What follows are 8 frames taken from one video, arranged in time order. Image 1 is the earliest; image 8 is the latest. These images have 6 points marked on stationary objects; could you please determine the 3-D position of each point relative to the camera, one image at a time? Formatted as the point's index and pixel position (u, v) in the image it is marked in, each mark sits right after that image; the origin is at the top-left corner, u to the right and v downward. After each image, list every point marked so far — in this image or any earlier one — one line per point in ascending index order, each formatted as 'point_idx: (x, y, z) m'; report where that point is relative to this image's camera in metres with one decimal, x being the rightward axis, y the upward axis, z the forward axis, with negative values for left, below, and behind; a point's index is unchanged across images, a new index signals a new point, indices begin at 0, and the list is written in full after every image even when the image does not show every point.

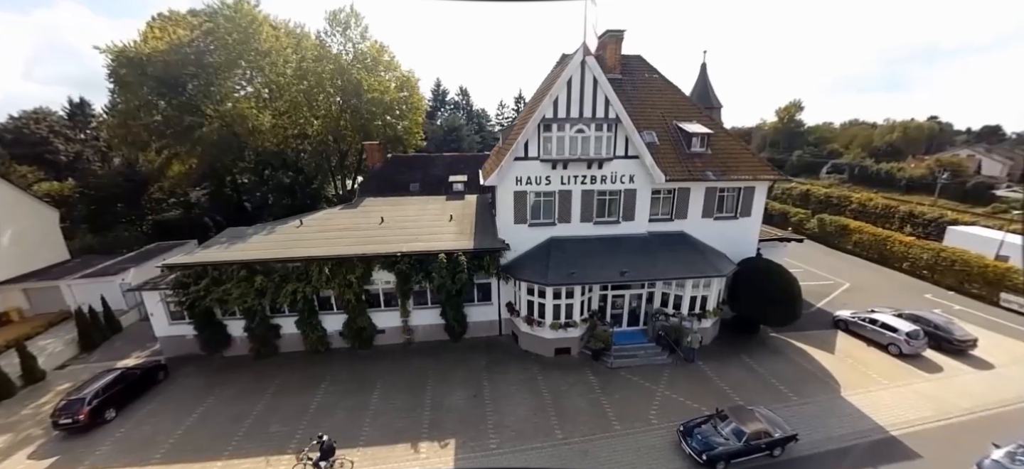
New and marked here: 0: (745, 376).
0: (+10.5, -6.5, +16.2) m
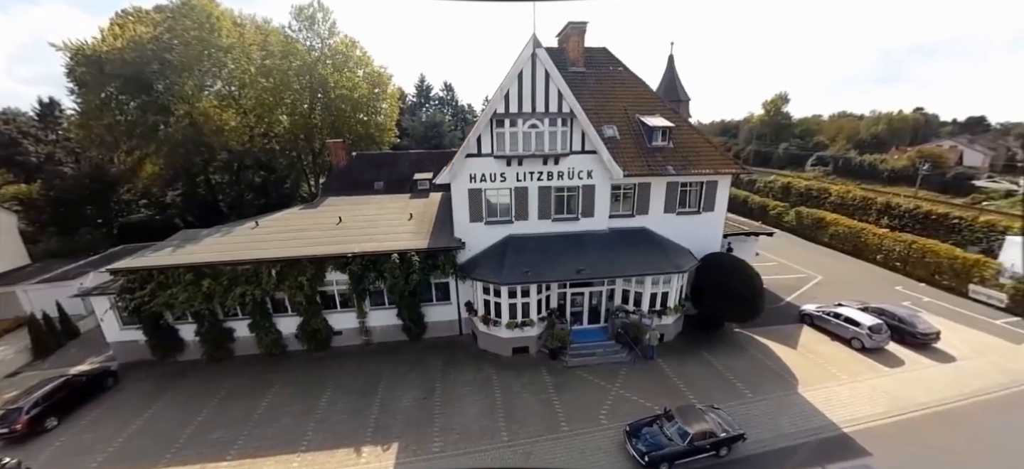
0: (+8.5, -6.2, +15.9) m
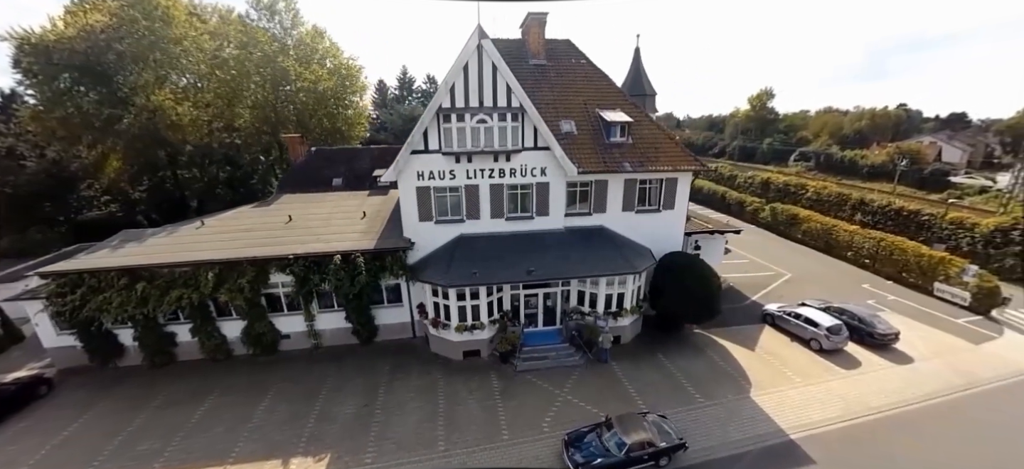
0: (+6.2, -6.2, +15.5) m
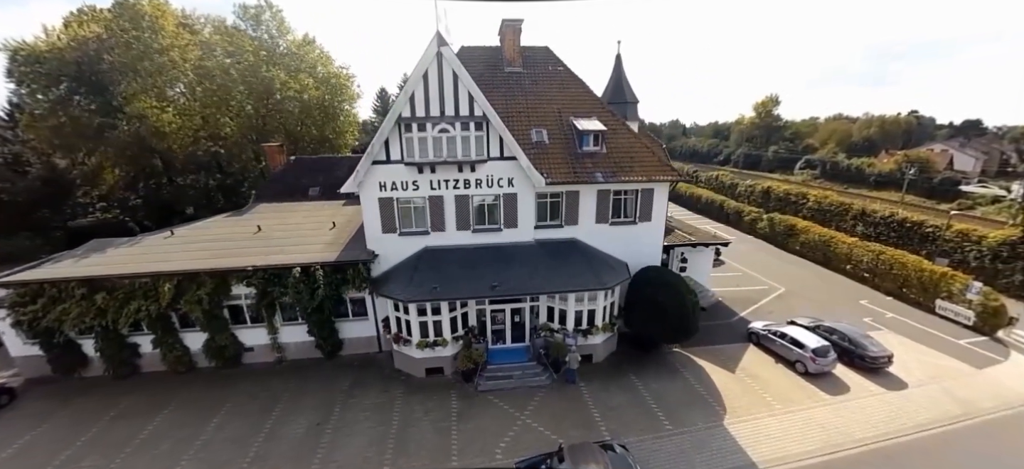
0: (+4.5, -6.8, +14.7) m
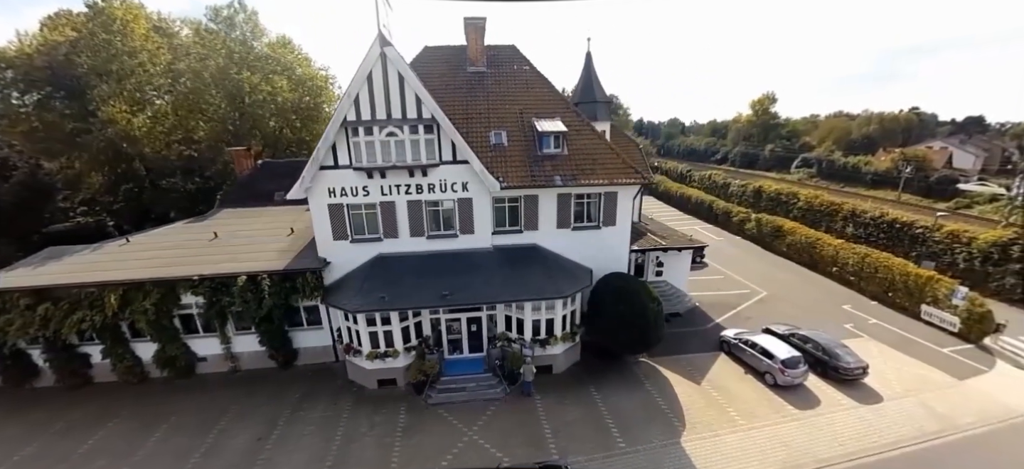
0: (+2.6, -7.1, +14.0) m
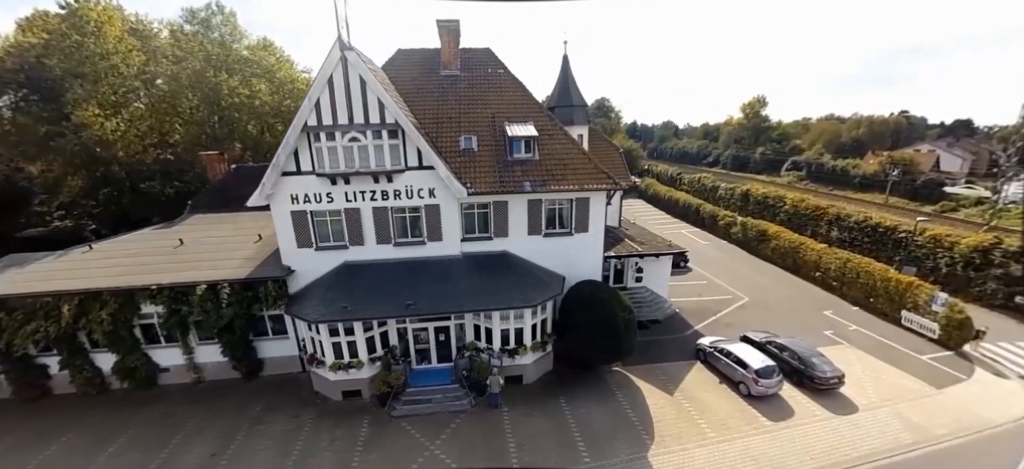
0: (+1.2, -7.4, +13.7) m
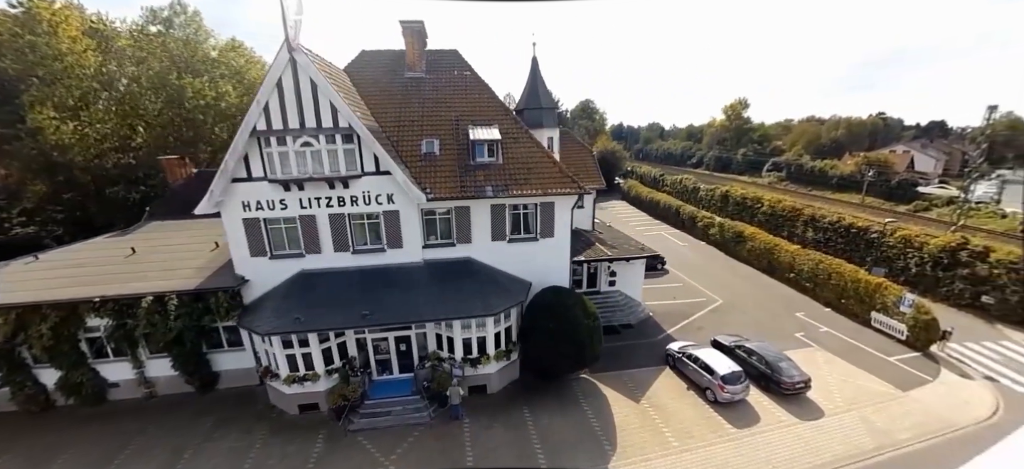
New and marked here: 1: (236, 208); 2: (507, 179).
0: (-0.3, -7.6, +13.3) m
1: (-11.1, +1.1, +14.2) m
2: (-0.2, +2.4, +15.5) m
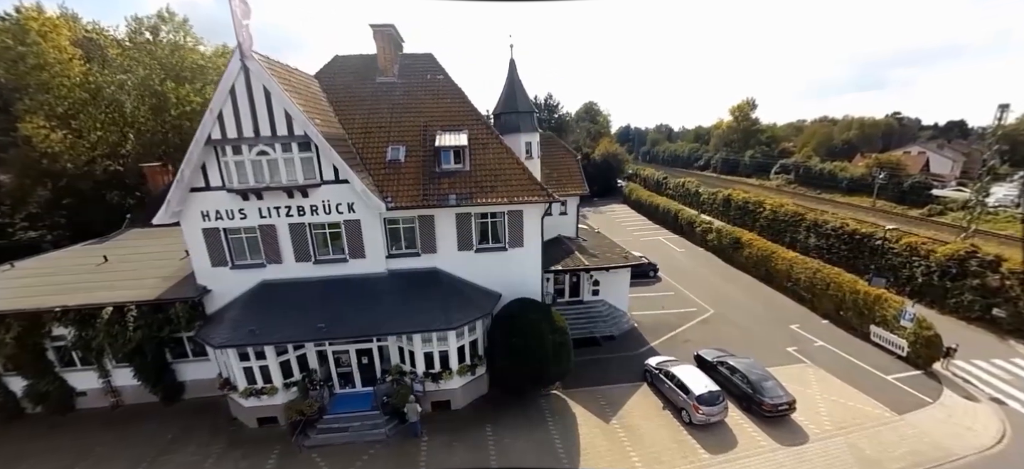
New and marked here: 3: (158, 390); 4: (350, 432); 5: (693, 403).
0: (-1.8, -8.0, +12.7) m
1: (-12.5, +0.7, +14.0) m
2: (-1.6, +2.0, +15.0) m
3: (-15.2, -6.7, +15.3) m
4: (-6.1, -7.6, +13.6) m
5: (+7.0, -6.5, +13.8) m
